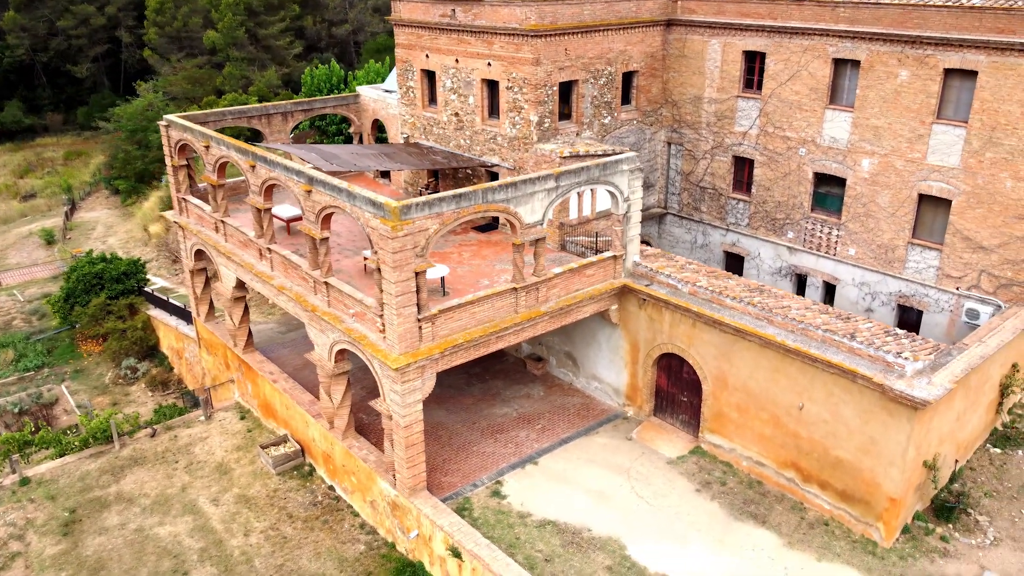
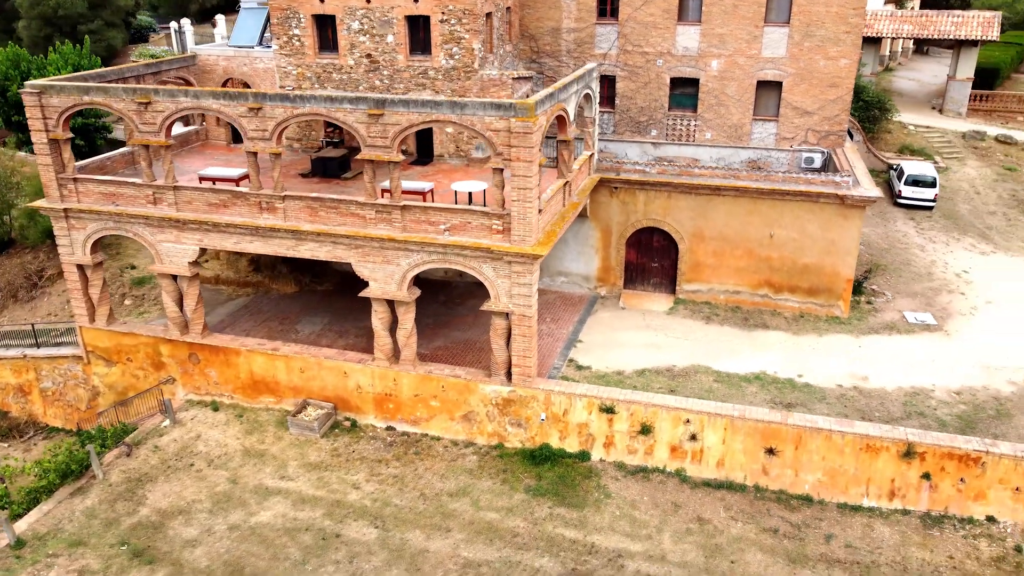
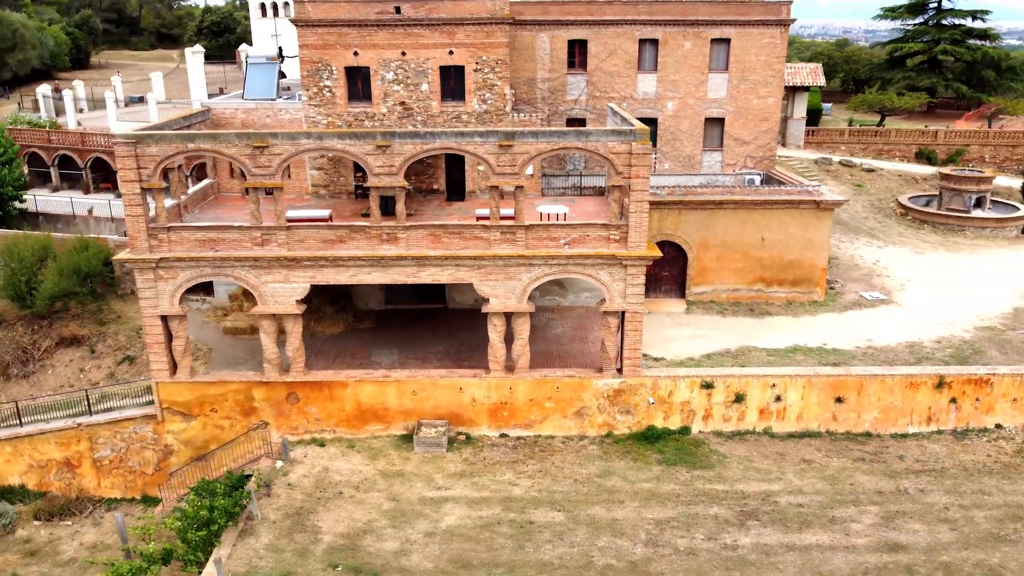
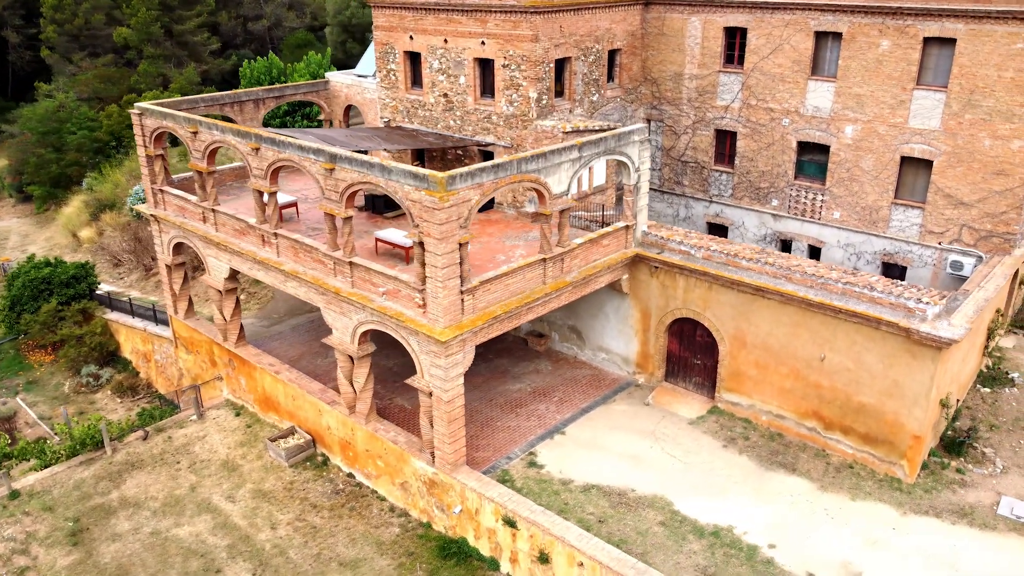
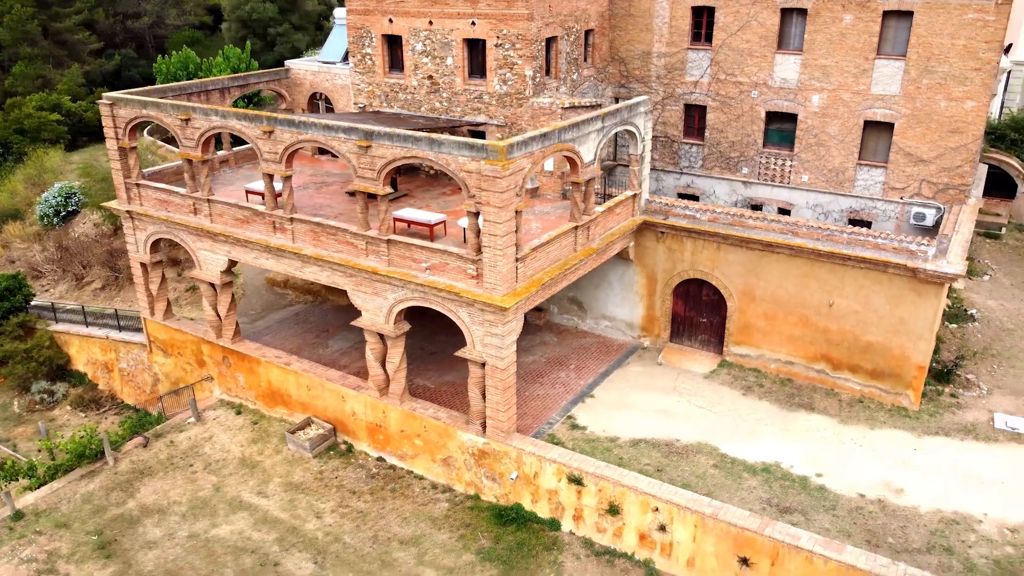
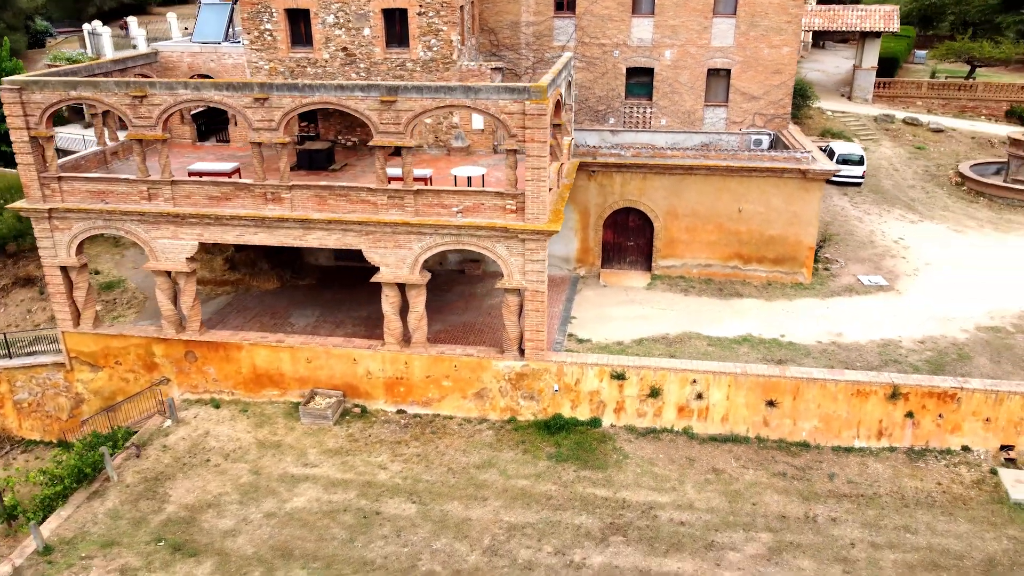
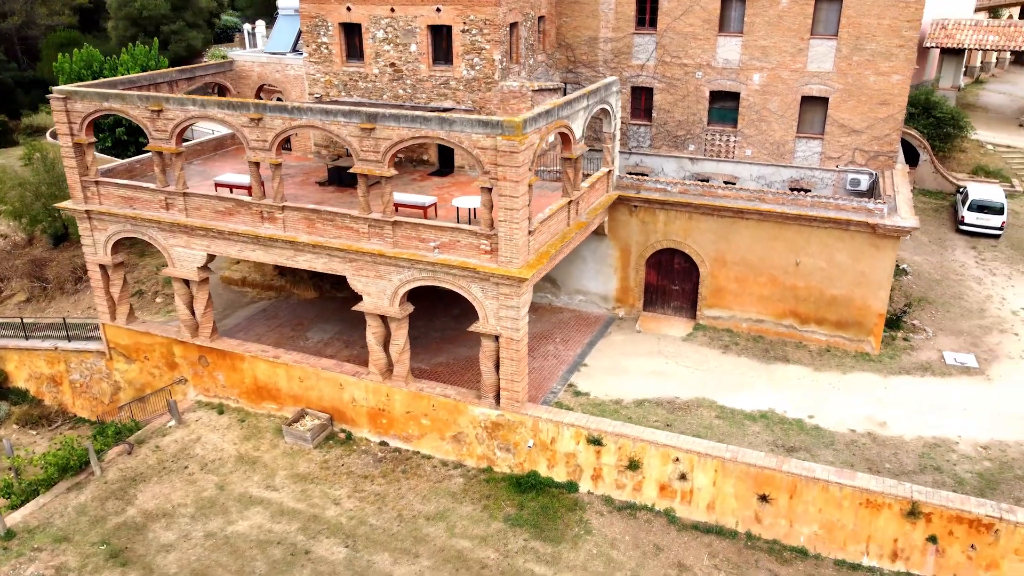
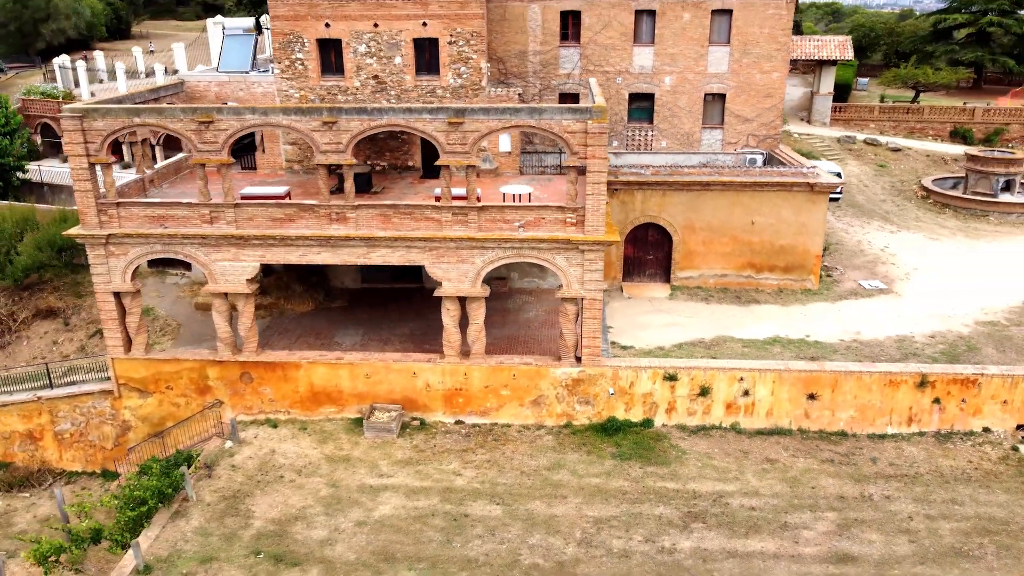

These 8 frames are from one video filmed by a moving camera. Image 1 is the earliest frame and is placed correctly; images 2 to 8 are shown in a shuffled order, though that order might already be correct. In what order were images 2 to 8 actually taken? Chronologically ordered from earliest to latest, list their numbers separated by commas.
4, 5, 7, 2, 6, 8, 3
